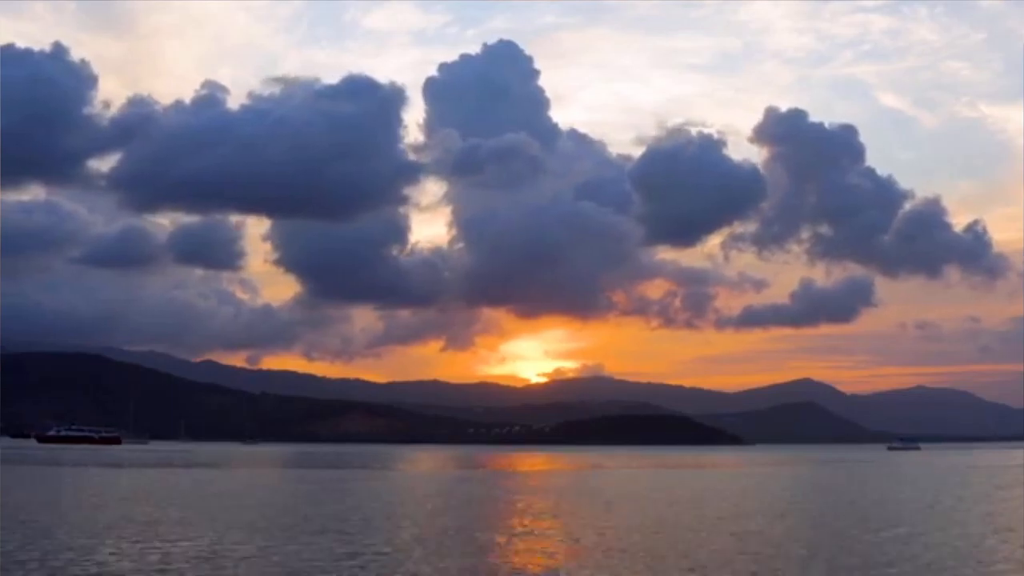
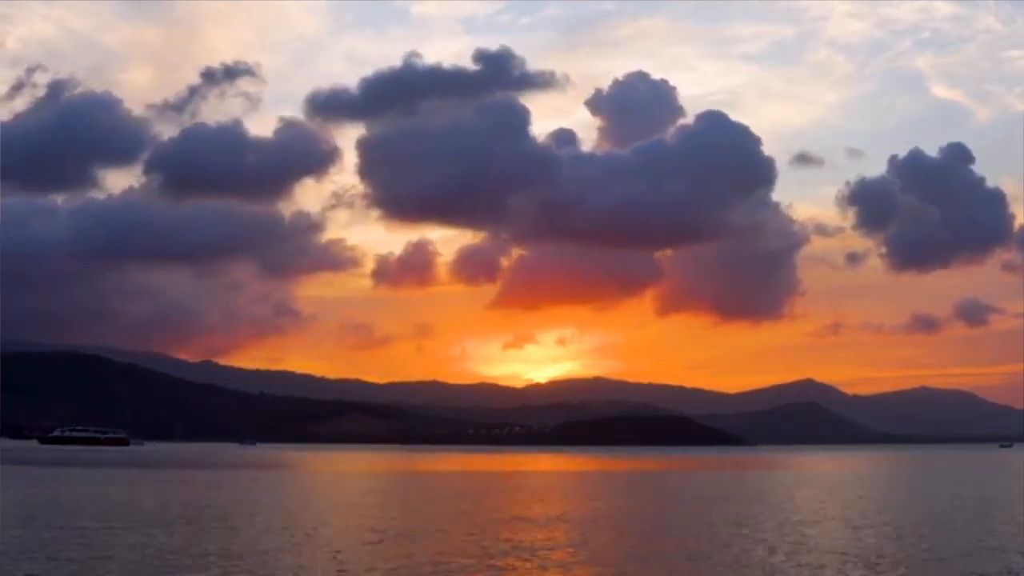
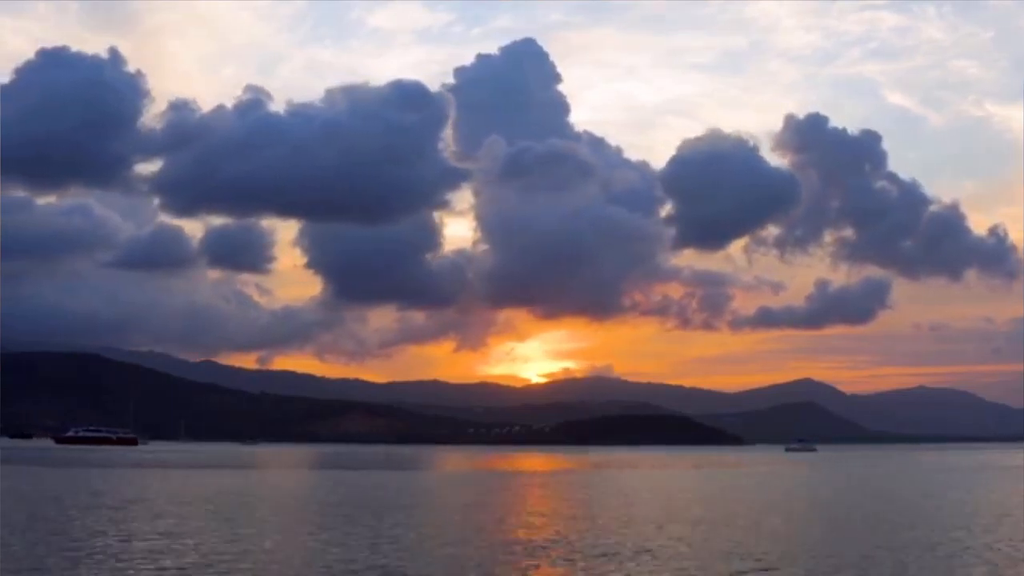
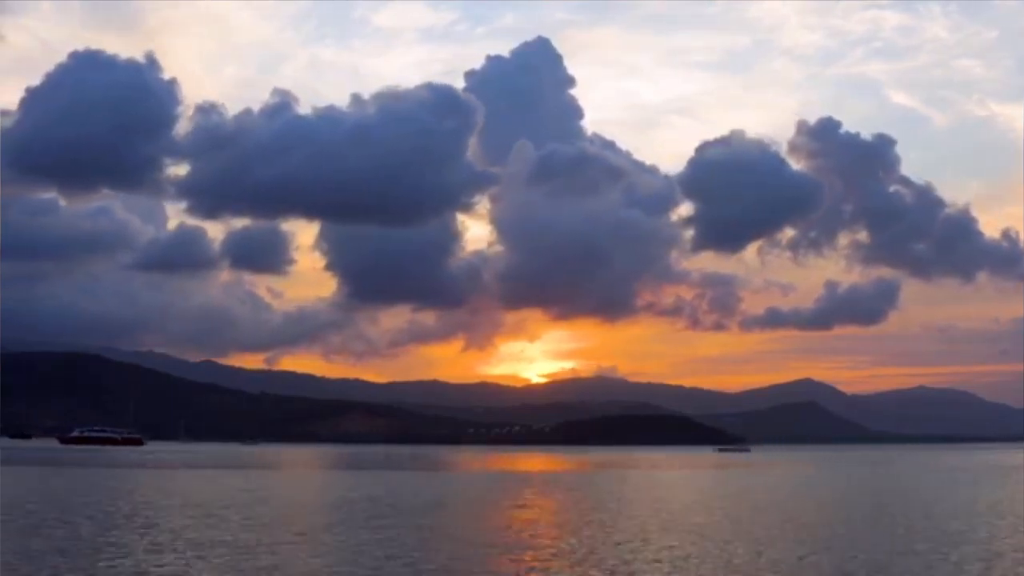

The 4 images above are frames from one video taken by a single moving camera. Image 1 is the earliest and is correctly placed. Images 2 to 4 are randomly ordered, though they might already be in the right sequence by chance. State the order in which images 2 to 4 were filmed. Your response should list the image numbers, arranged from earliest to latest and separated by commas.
3, 4, 2
